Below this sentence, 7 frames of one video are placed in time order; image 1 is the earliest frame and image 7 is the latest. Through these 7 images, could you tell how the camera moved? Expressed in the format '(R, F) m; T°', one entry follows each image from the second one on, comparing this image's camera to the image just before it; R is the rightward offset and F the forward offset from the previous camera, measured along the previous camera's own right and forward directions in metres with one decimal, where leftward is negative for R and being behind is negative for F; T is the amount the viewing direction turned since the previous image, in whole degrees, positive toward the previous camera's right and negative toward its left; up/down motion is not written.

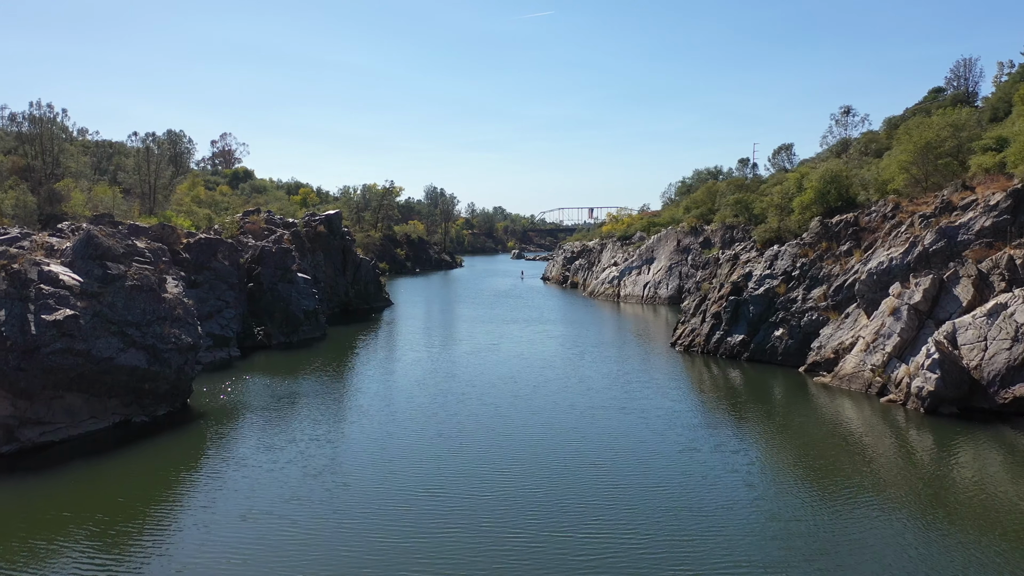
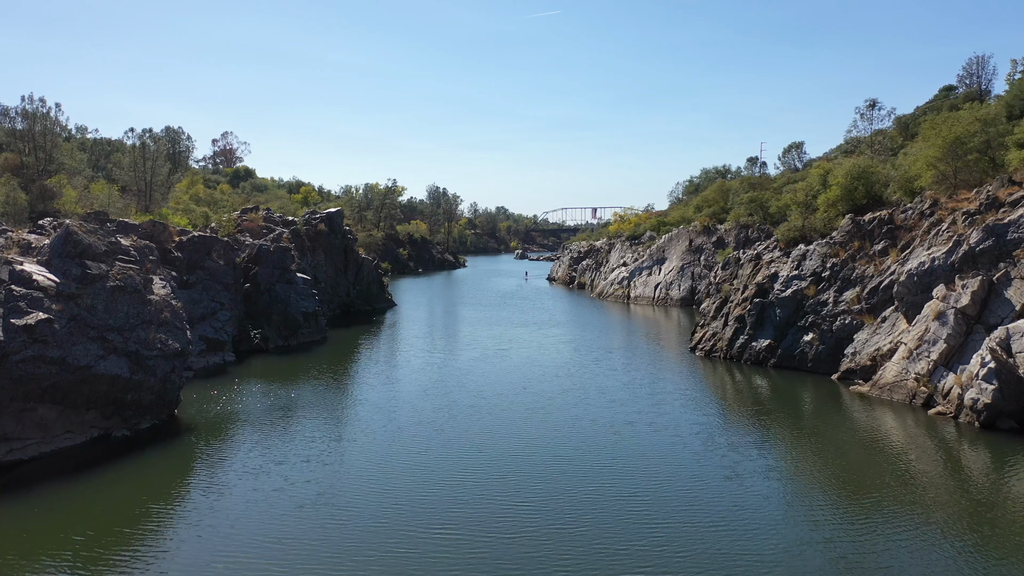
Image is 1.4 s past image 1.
(-0.7, +2.7) m; 0°
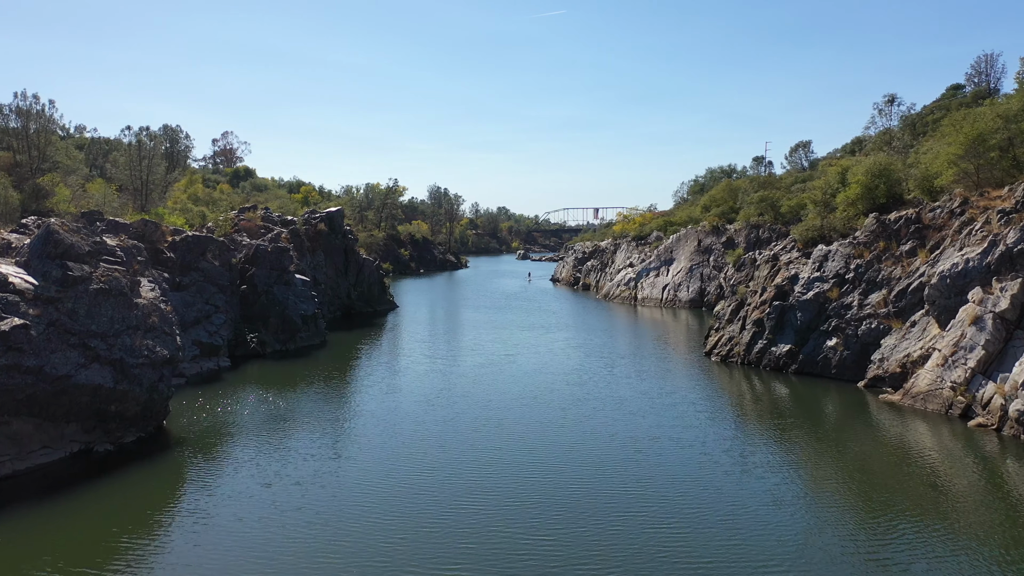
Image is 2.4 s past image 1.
(-0.5, +2.0) m; 0°
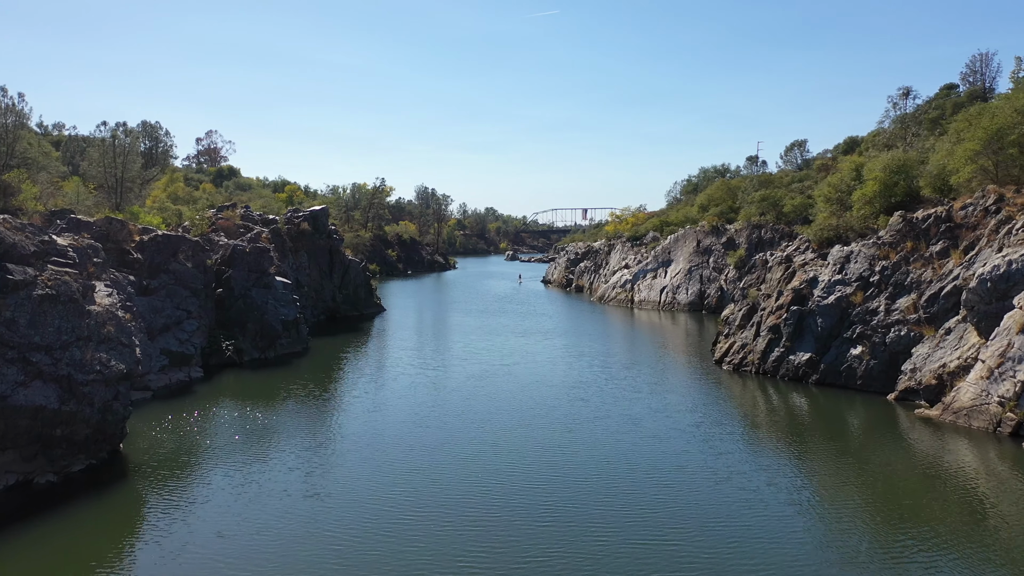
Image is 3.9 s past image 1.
(-0.7, +3.2) m; +1°
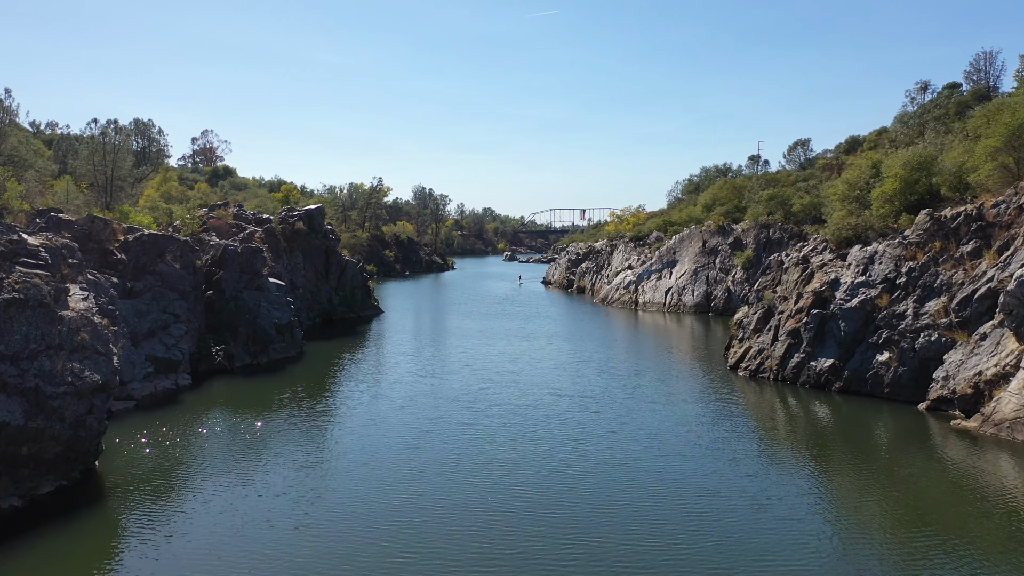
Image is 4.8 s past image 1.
(-0.5, +2.1) m; 0°
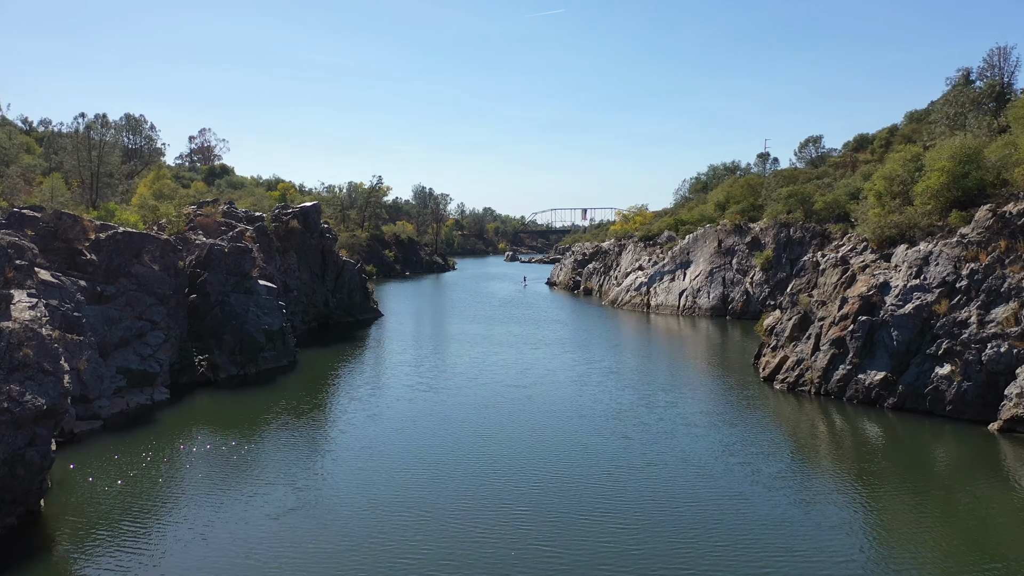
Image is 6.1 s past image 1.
(-0.7, +3.8) m; 0°
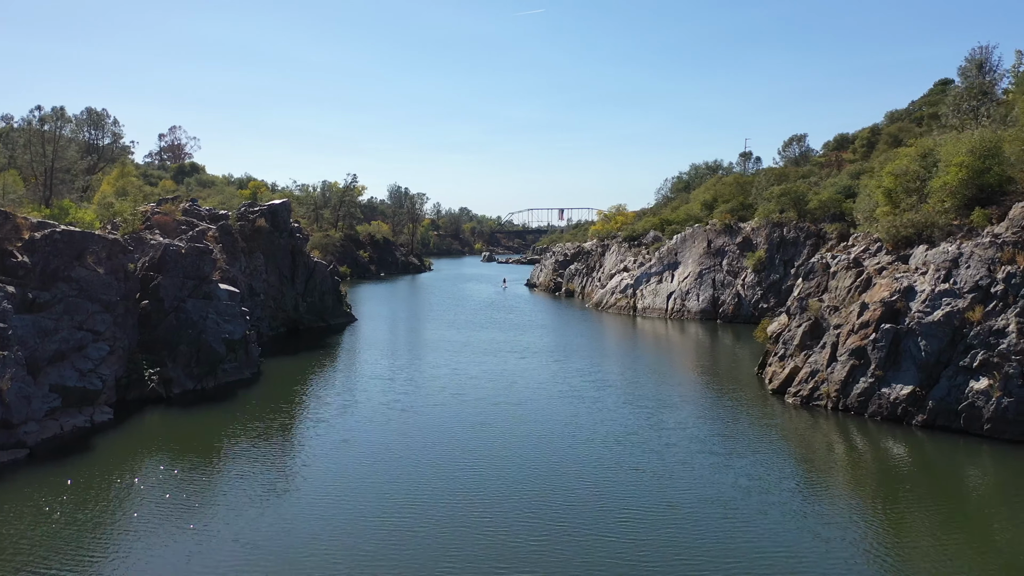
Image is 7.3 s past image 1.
(-0.8, +3.5) m; +2°
